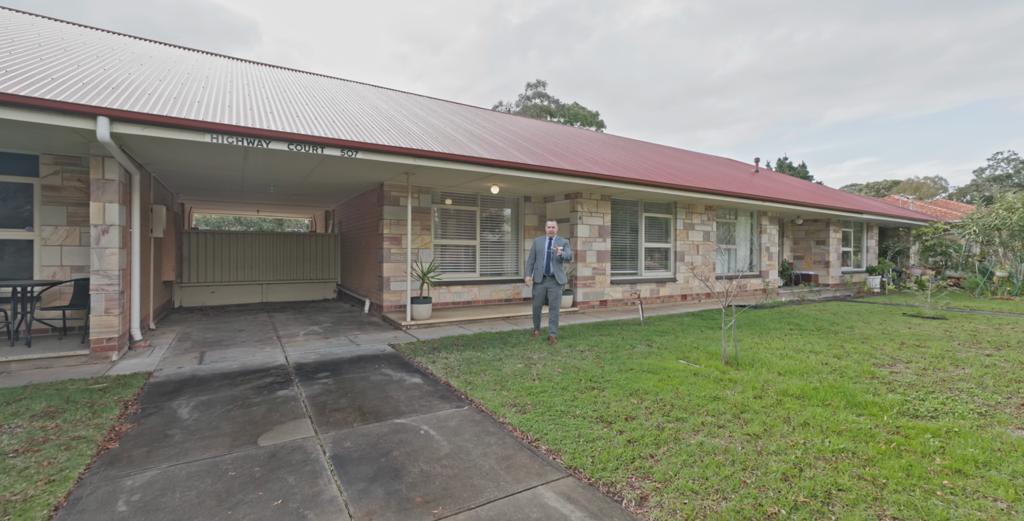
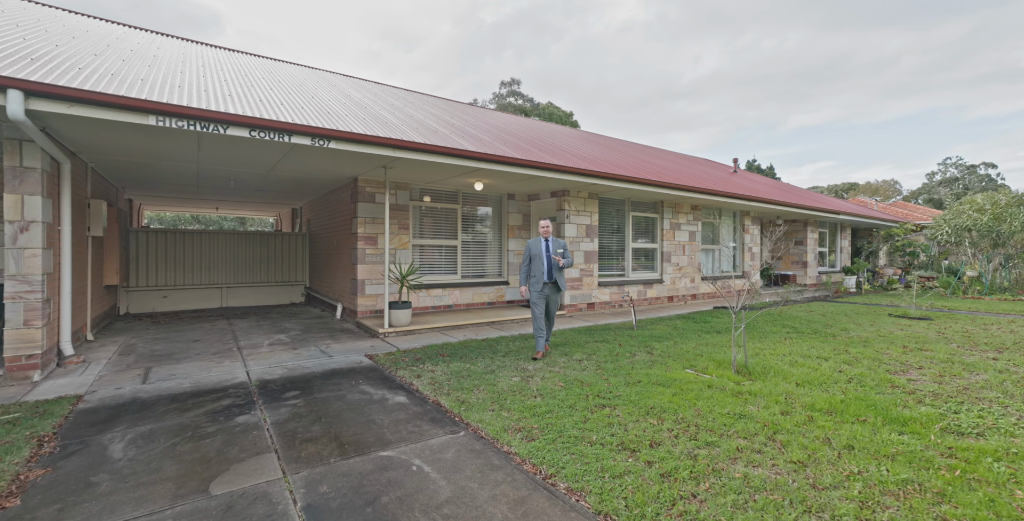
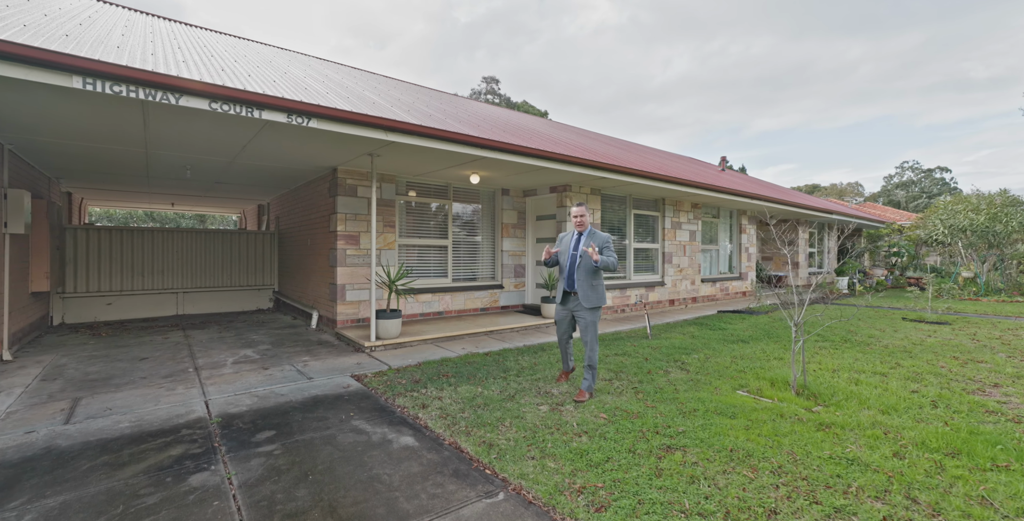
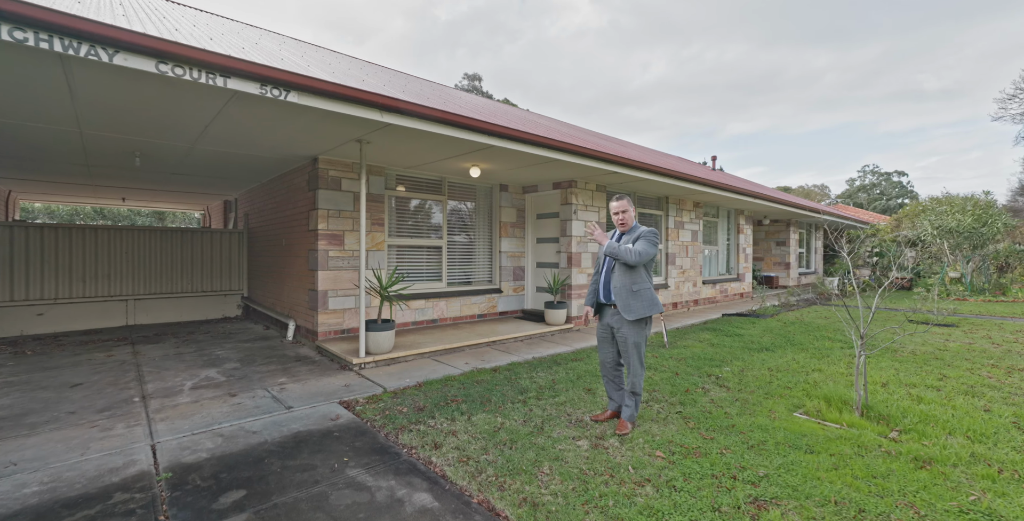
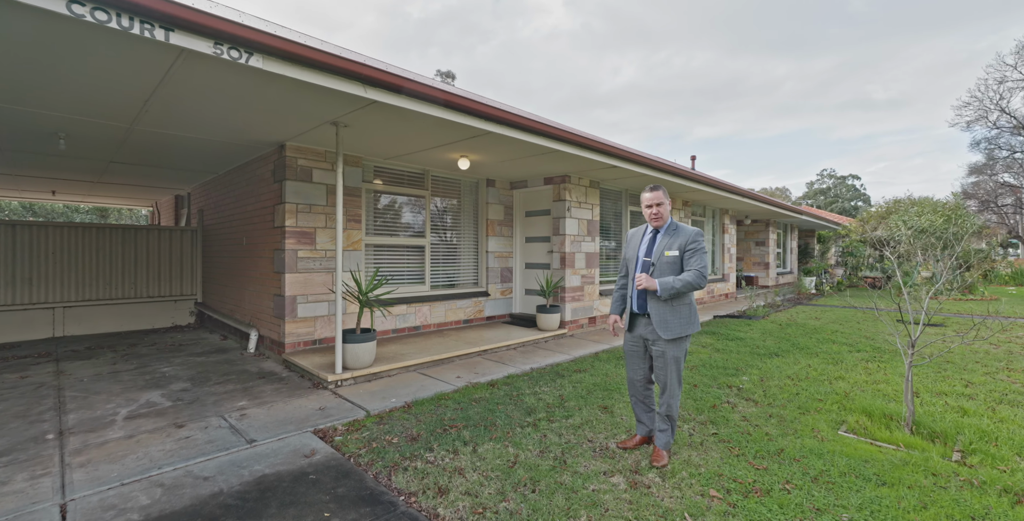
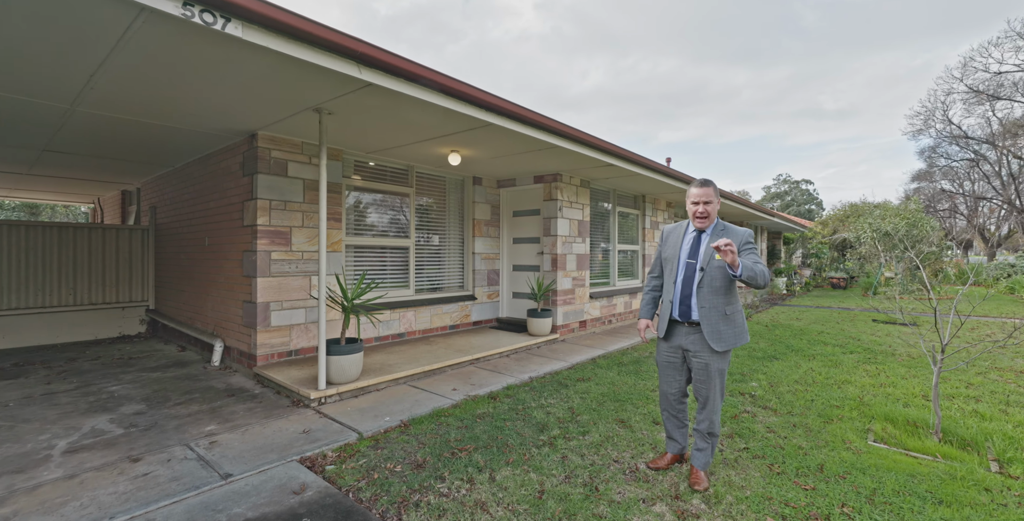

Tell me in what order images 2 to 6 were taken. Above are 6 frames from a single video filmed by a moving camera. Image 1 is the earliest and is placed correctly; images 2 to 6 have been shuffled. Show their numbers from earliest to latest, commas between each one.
2, 3, 4, 5, 6
